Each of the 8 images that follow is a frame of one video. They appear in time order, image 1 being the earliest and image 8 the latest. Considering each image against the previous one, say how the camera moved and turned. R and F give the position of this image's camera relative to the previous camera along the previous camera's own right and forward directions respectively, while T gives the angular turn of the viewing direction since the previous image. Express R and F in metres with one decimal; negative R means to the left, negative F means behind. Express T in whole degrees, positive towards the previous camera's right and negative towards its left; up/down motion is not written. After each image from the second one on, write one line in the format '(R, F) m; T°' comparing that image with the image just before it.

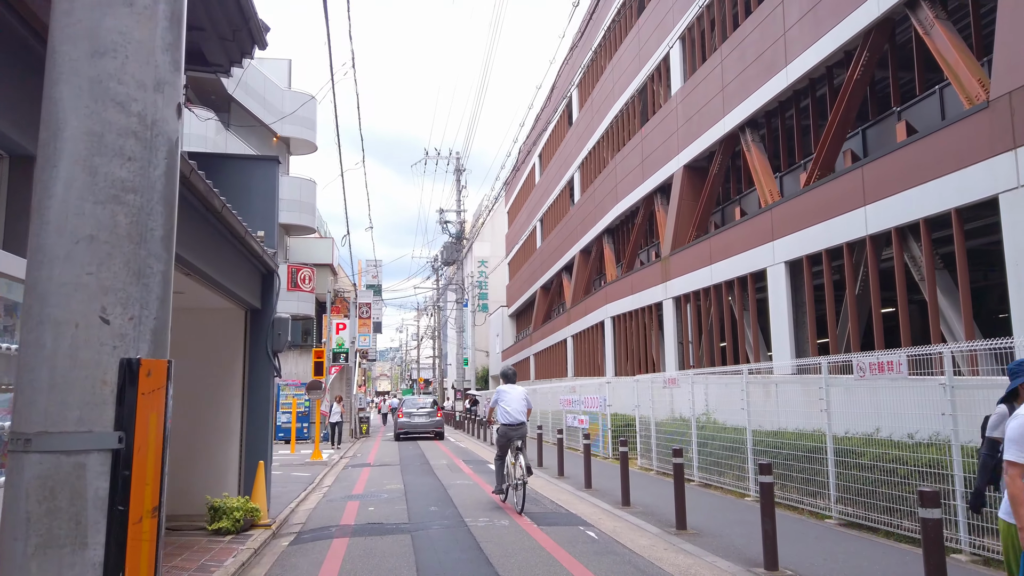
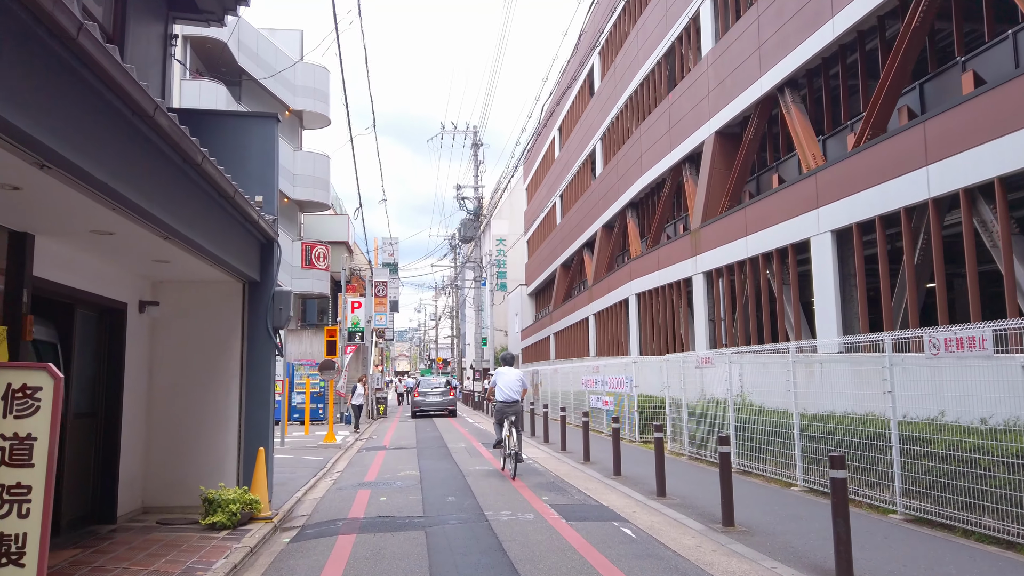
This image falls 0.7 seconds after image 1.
(-0.1, +1.1) m; -1°
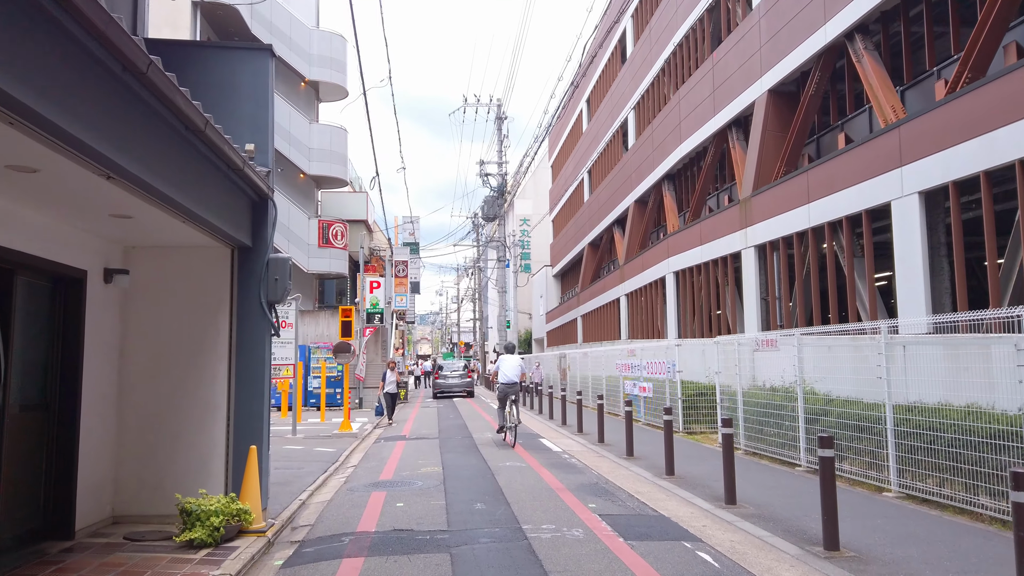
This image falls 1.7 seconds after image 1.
(-0.2, +1.8) m; -2°
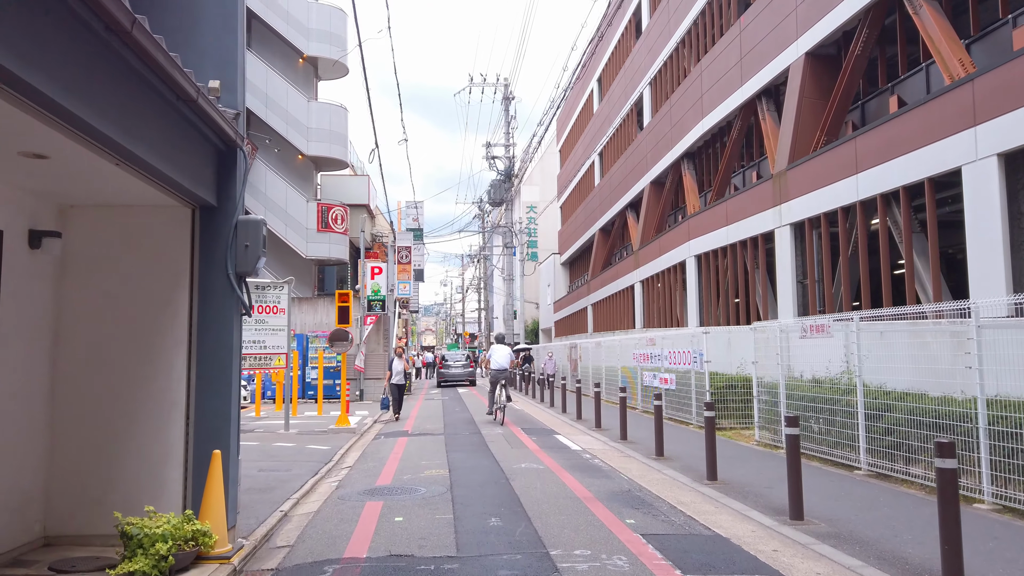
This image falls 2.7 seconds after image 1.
(-0.2, +1.6) m; 0°
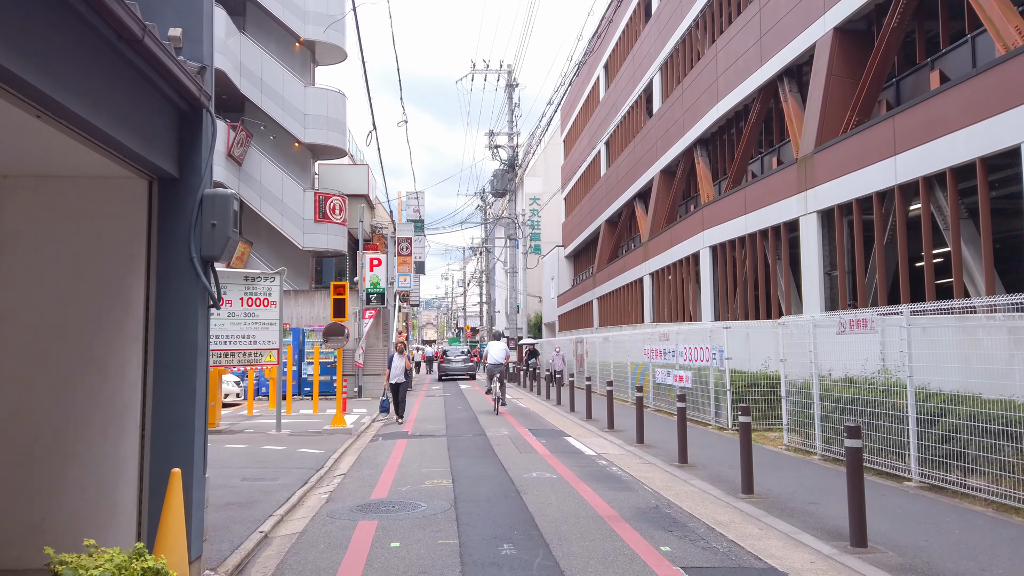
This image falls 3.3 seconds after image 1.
(-0.1, +1.1) m; 0°
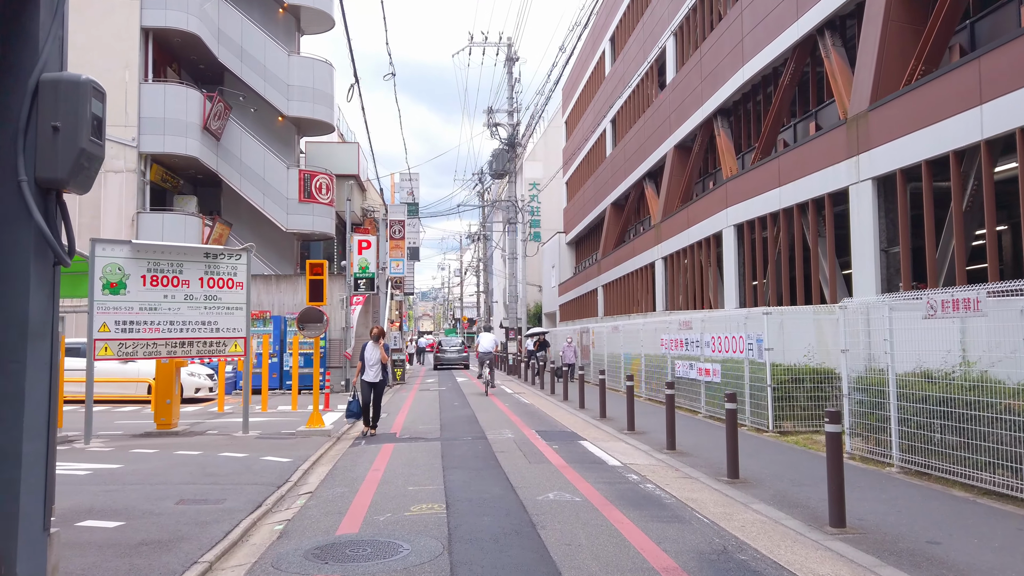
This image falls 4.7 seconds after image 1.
(-0.2, +2.2) m; 0°
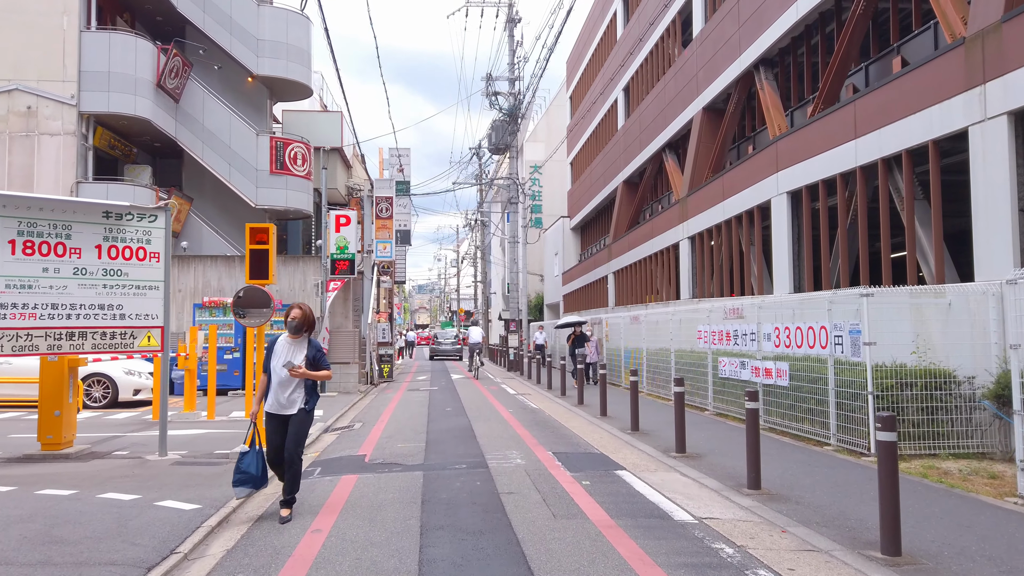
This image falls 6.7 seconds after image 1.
(-0.2, +3.5) m; 0°
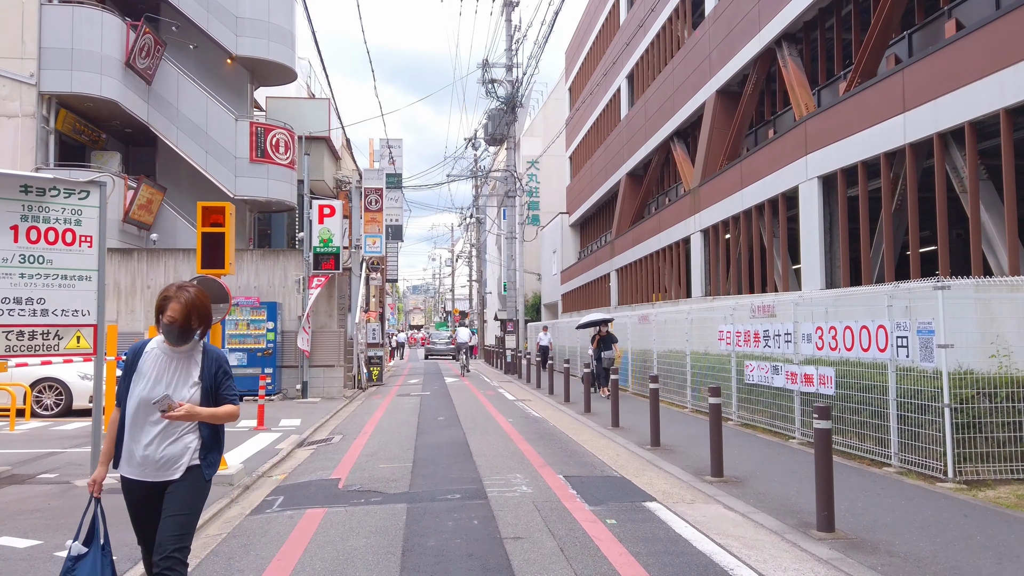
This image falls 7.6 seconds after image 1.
(-0.1, +1.7) m; 0°
